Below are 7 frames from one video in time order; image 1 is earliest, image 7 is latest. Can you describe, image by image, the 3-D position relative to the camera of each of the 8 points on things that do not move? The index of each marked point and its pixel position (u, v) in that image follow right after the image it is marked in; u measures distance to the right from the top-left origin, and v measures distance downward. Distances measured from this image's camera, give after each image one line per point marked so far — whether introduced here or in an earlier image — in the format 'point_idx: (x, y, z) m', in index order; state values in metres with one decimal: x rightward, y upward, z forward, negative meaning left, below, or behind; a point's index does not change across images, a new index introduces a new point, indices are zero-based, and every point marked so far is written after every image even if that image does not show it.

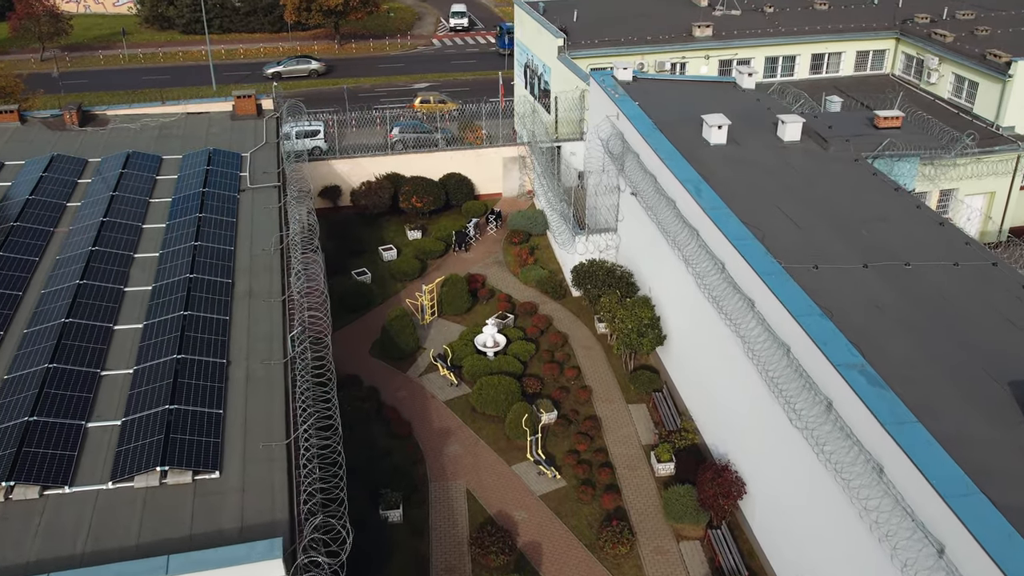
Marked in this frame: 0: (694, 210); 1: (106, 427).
0: (+3.6, +1.5, +19.5) m
1: (-6.4, -2.2, +15.3) m
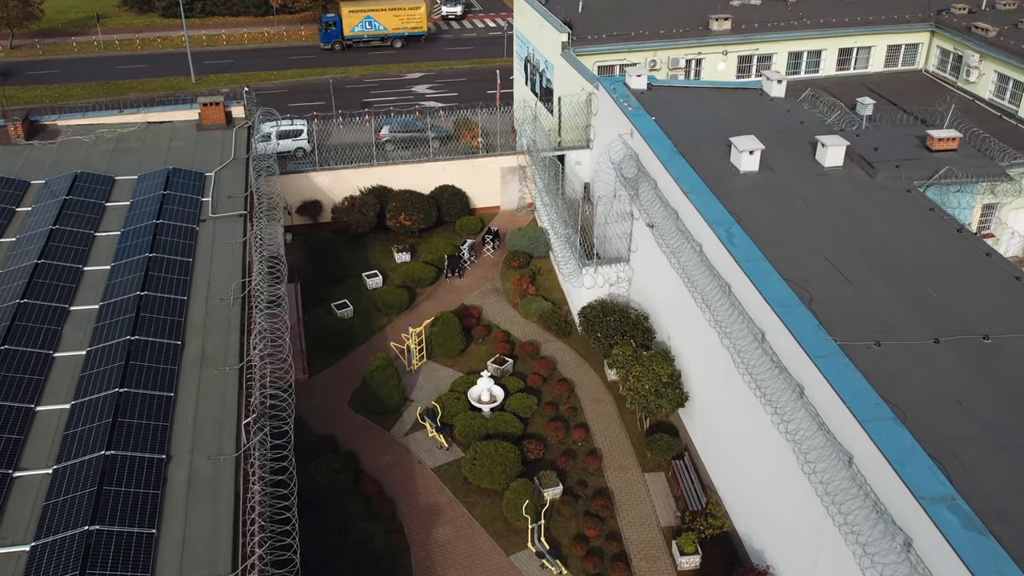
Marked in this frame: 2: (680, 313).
0: (+3.6, +0.5, +16.5) m
1: (-6.4, -3.4, +12.5) m
2: (+3.3, -0.5, +19.2) m
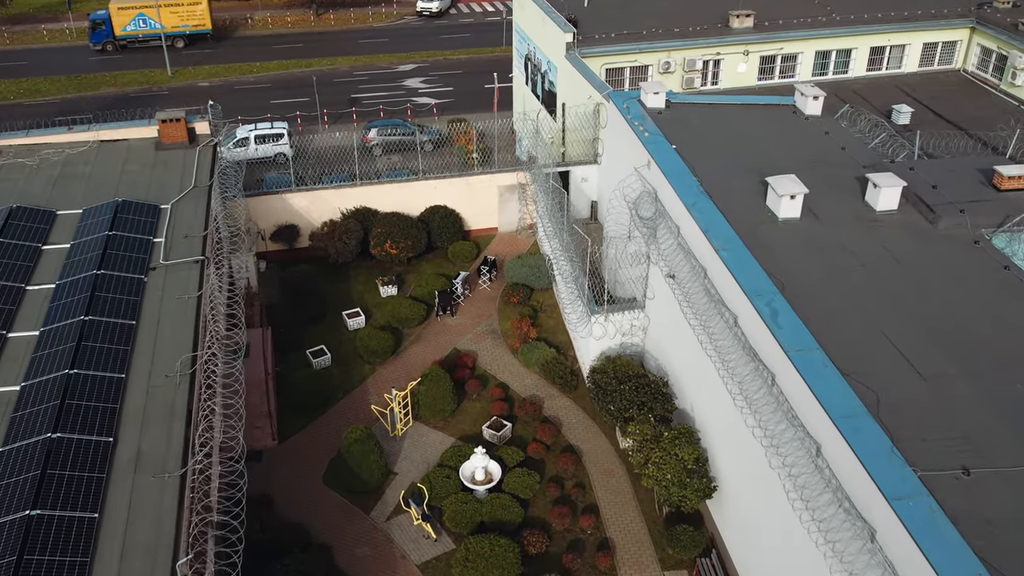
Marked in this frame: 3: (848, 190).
0: (+3.6, -0.8, +13.7) m
1: (-6.4, -4.8, +9.8) m
2: (+3.3, -1.6, +16.4) m
3: (+6.0, +1.8, +17.6) m
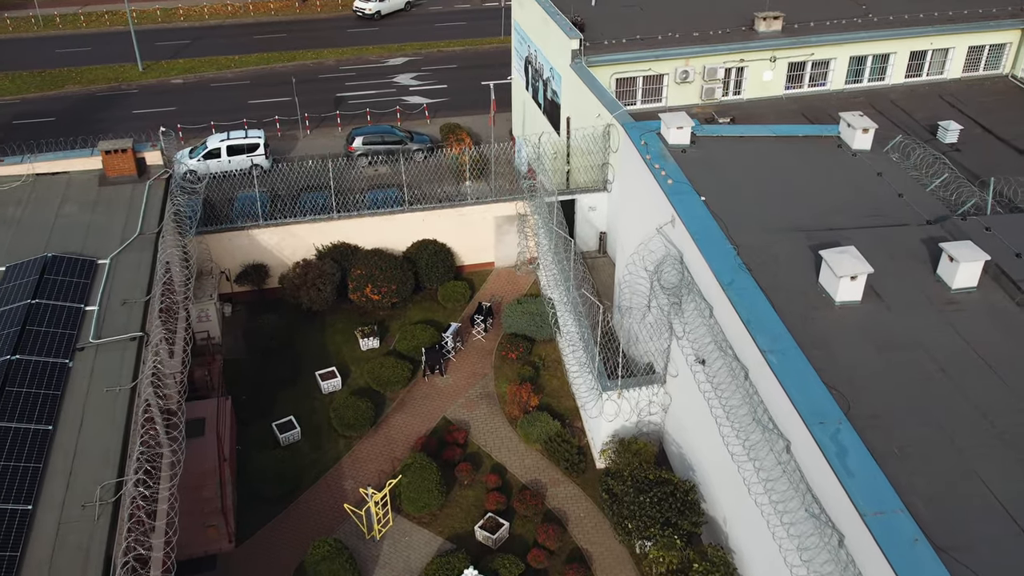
0: (+3.5, -2.2, +10.8) m
1: (-6.5, -6.3, +7.0) m
2: (+3.2, -3.0, +13.5) m
3: (+6.0, +0.4, +14.6) m
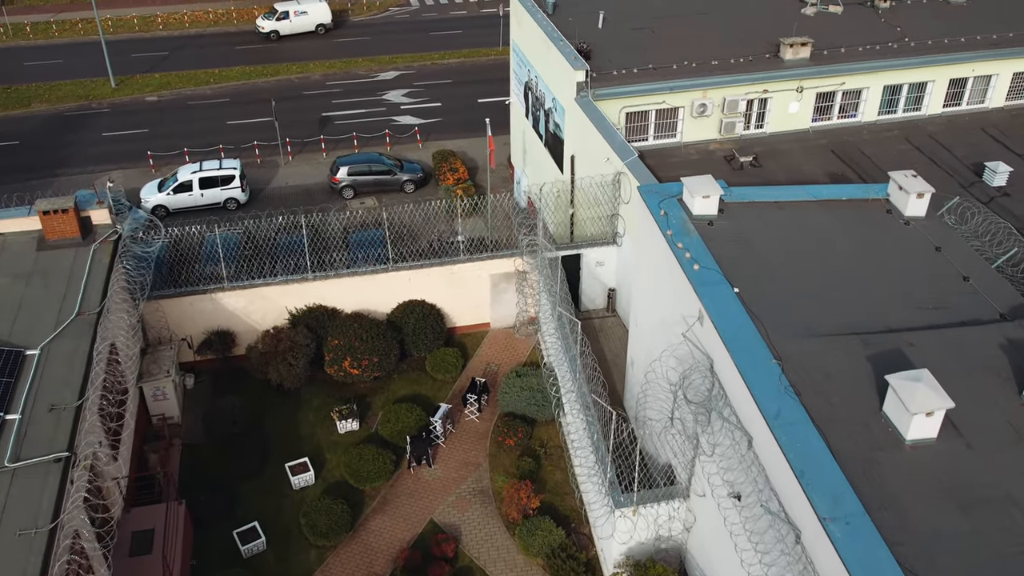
0: (+3.5, -3.8, +8.3) m
1: (-6.5, -7.9, +4.5) m
2: (+3.2, -4.5, +11.0) m
3: (+6.0, -1.1, +12.1) m
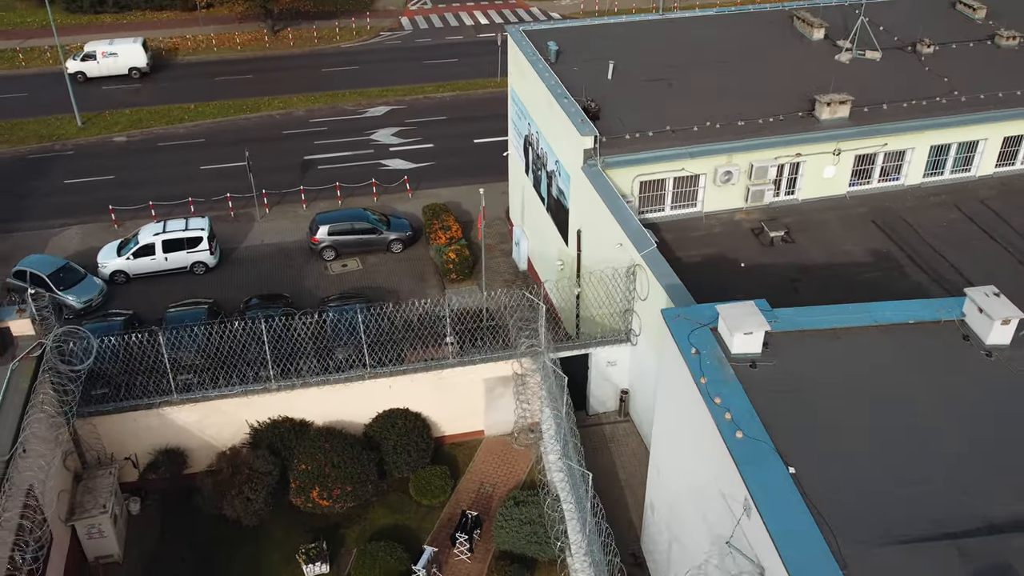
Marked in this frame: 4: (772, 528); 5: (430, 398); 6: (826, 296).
0: (+3.4, -5.8, +5.5) m
1: (-6.6, -9.9, +1.7) m
2: (+3.1, -6.5, +8.2) m
3: (+5.9, -3.0, +9.2) m
4: (+2.6, -2.4, +9.9) m
5: (-1.5, -2.0, +17.7) m
6: (+6.0, -0.1, +18.8) m
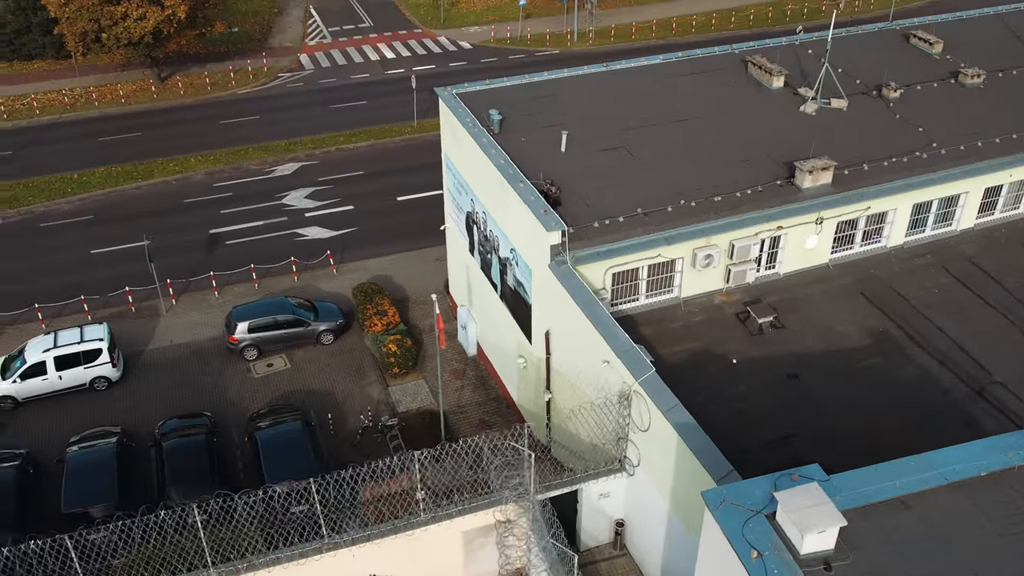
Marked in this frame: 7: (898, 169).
0: (+4.7, -7.6, +3.4) m
1: (-4.6, -12.5, -1.3) m
2: (+4.1, -8.4, +6.1) m
3: (+6.6, -4.7, +7.3) m
4: (+3.2, -4.4, +7.6) m
5: (-1.7, -4.2, +15.0) m
6: (+5.5, -1.8, +16.9) m
7: (+7.6, +2.3, +19.4) m
